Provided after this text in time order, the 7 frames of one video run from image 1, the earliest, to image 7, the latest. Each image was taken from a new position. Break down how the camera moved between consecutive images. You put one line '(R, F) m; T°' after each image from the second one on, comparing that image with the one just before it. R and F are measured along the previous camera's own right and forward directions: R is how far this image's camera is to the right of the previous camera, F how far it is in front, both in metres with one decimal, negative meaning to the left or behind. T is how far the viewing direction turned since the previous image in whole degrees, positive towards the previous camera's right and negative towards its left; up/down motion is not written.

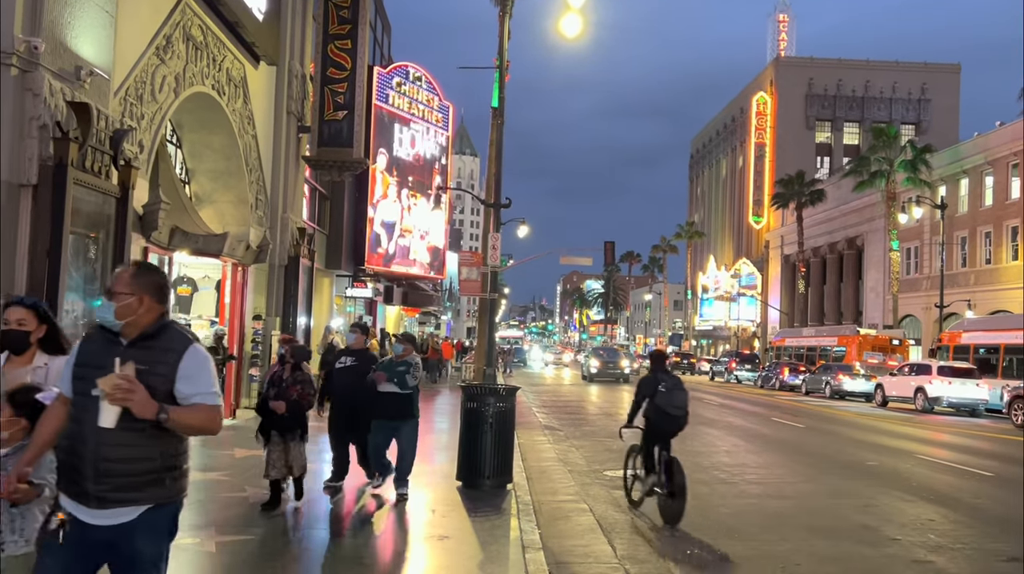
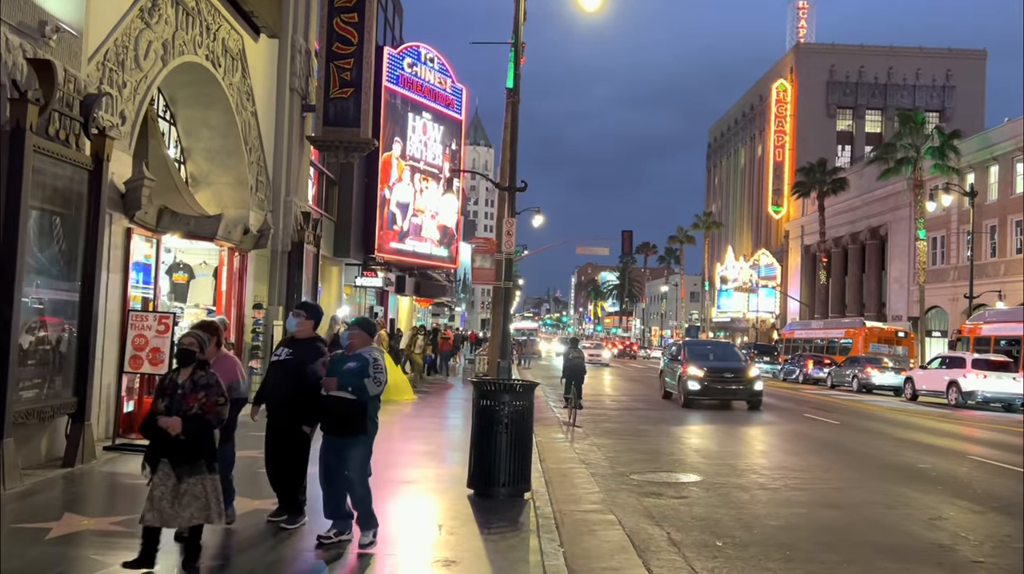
(0.0, +1.1) m; -1°
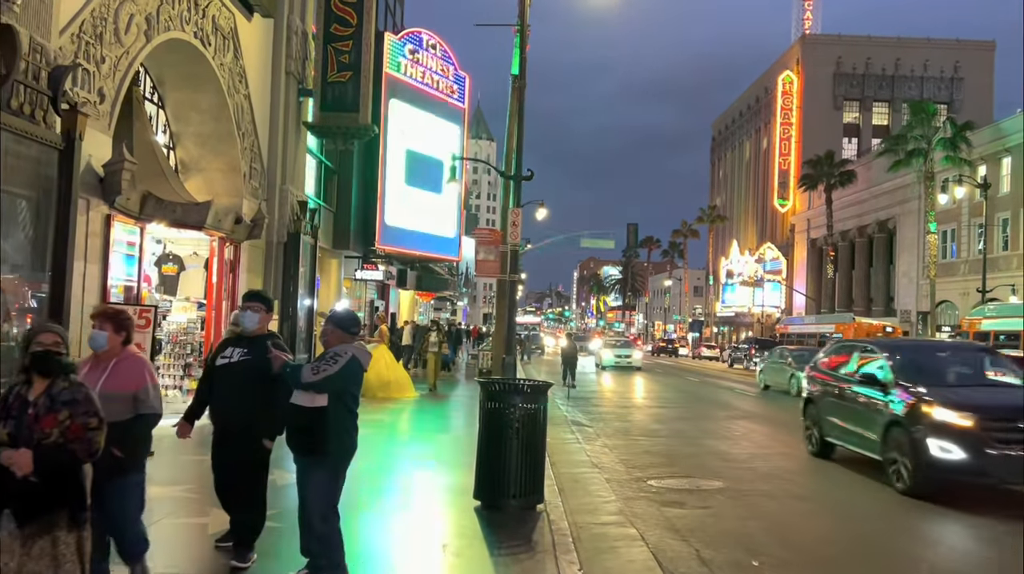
(-0.1, +0.8) m; 0°
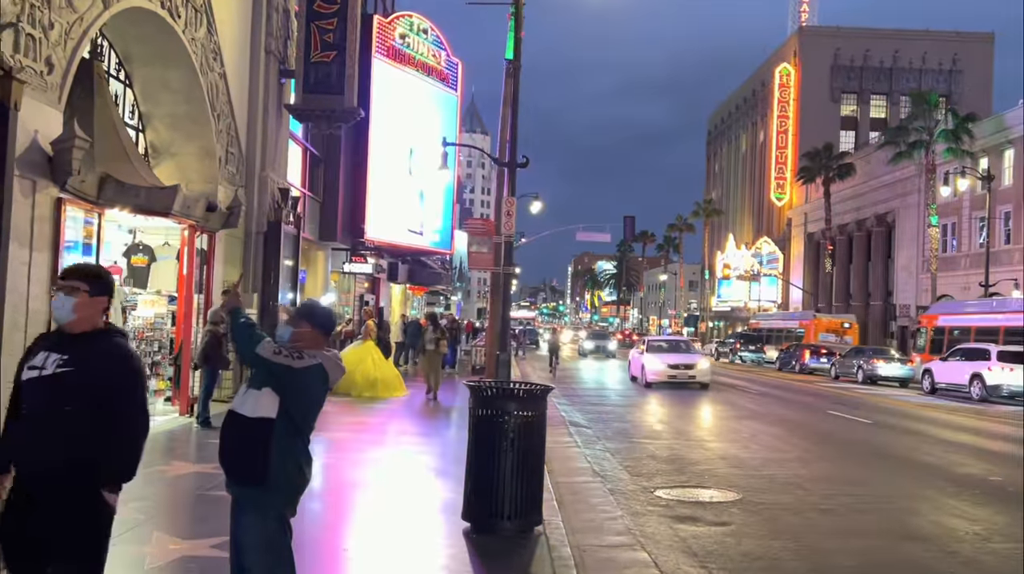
(0.0, +1.0) m; 0°
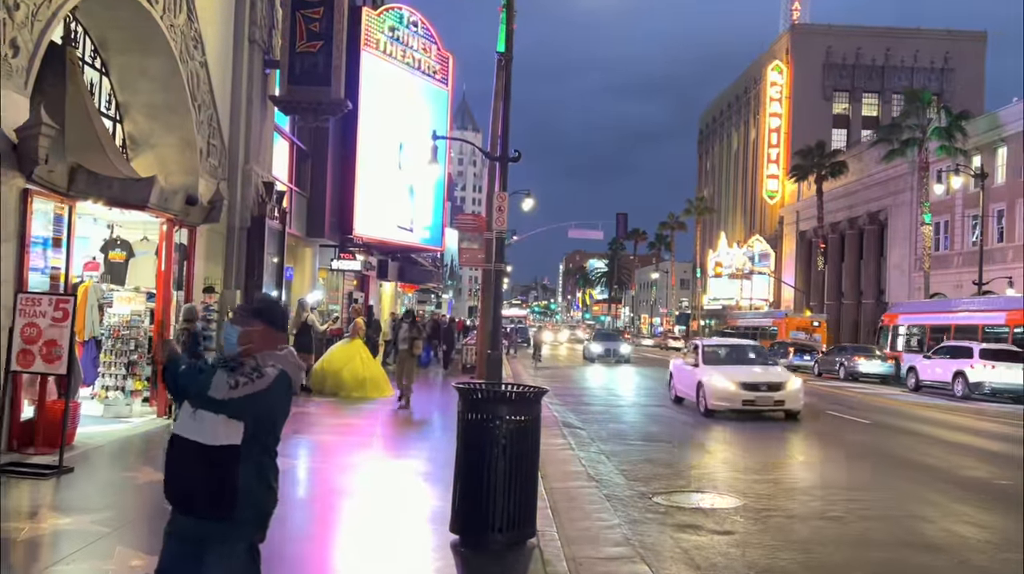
(0.0, +0.4) m; +1°
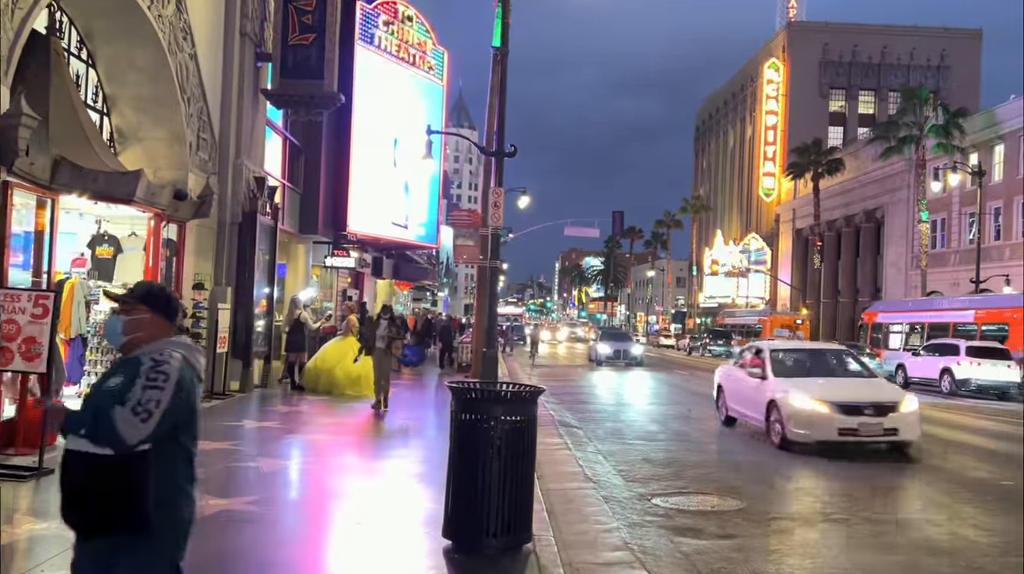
(0.0, +0.2) m; 0°
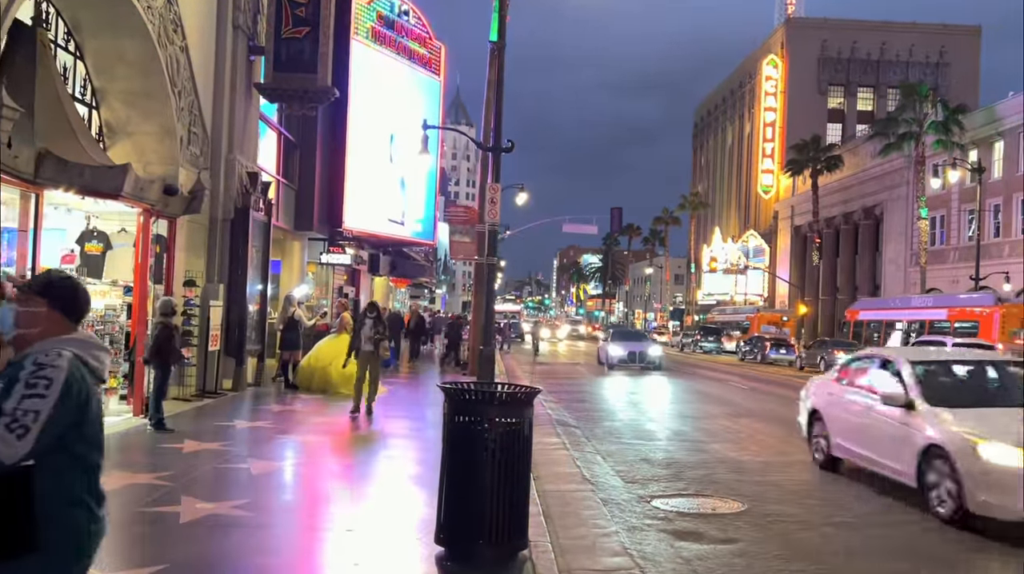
(0.0, +0.2) m; 0°
